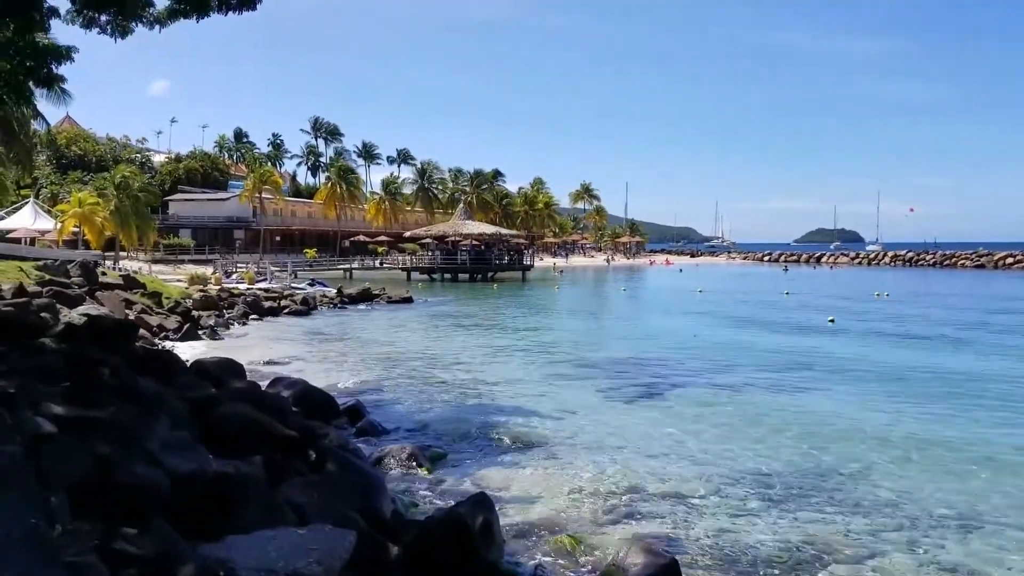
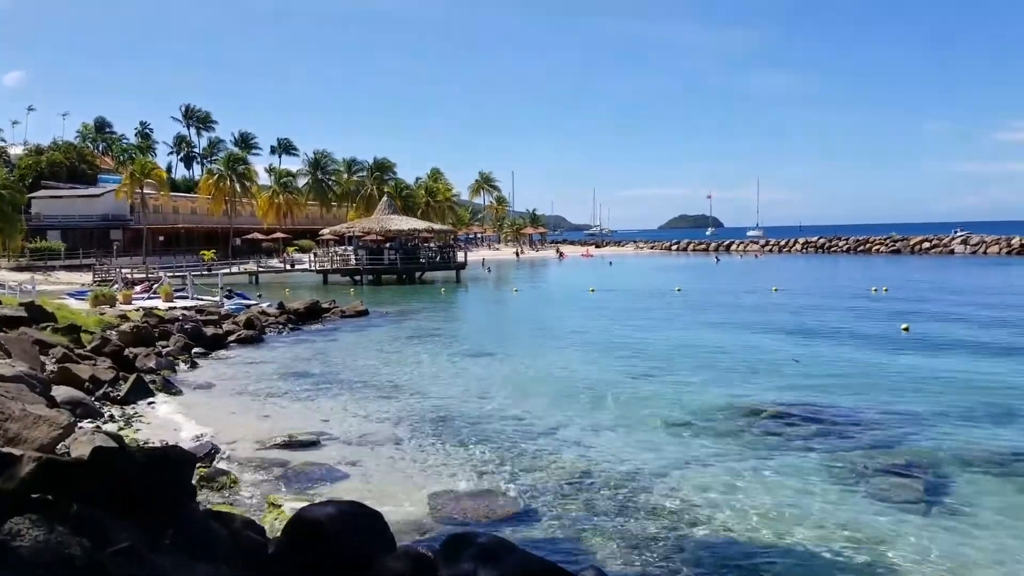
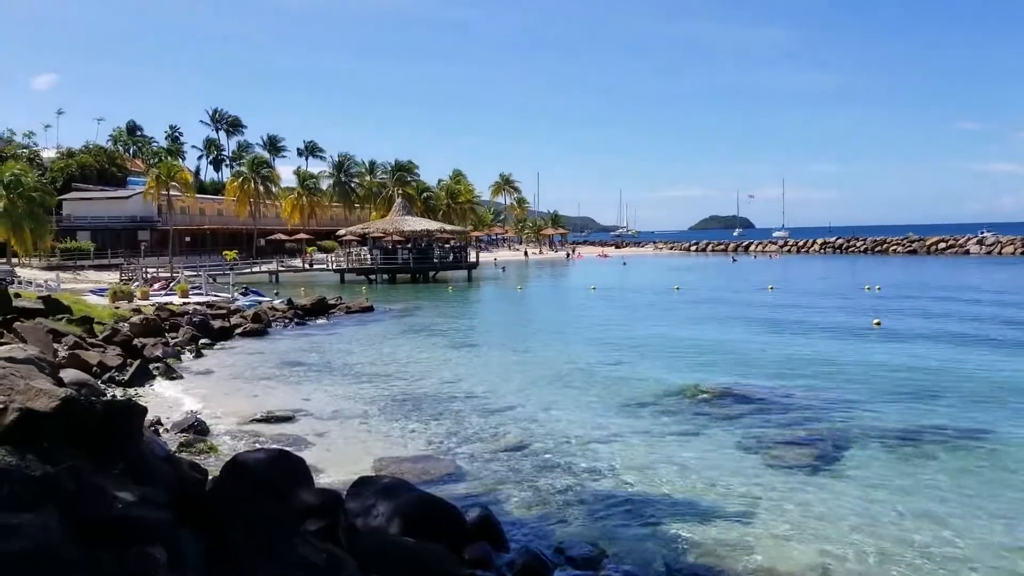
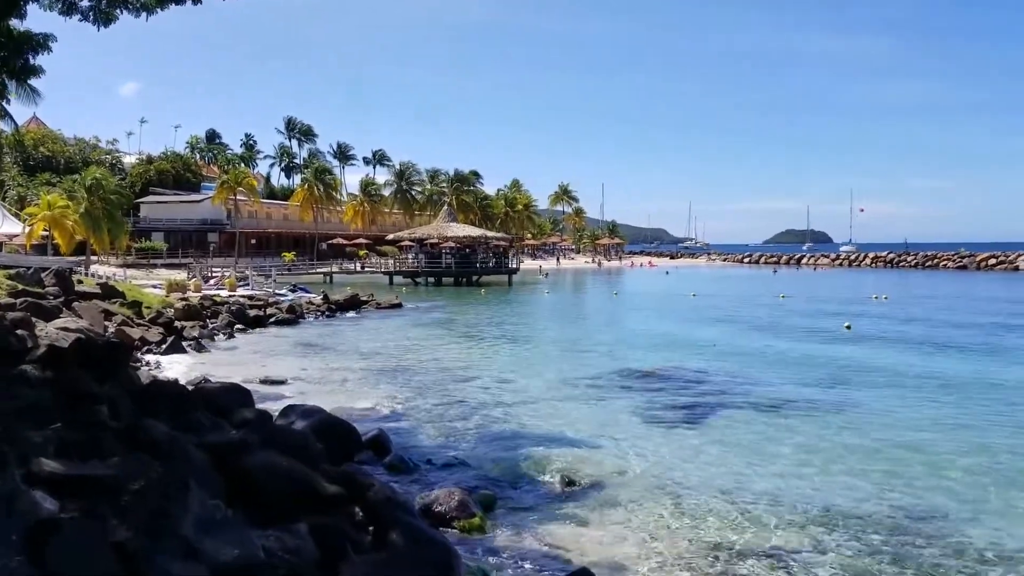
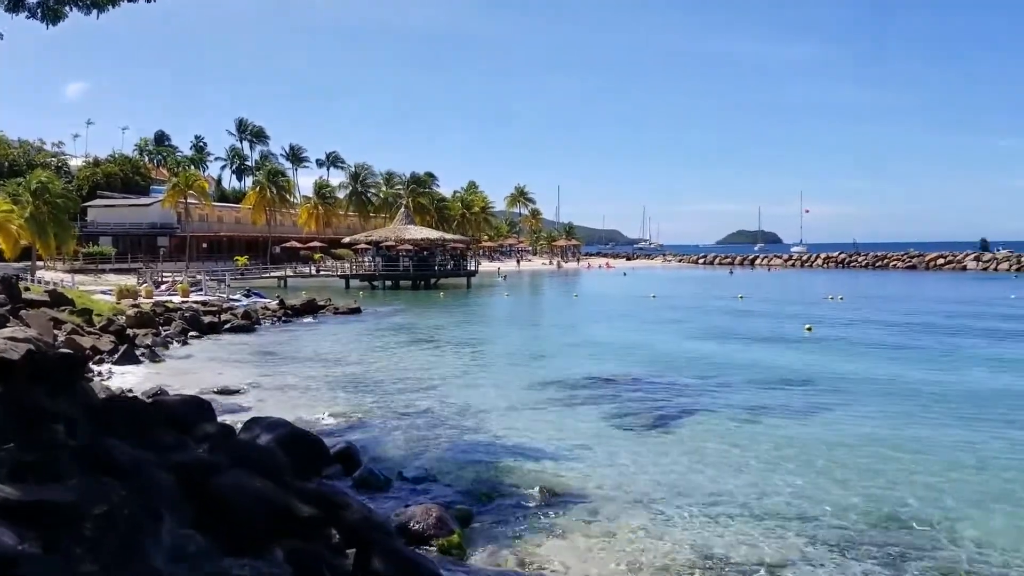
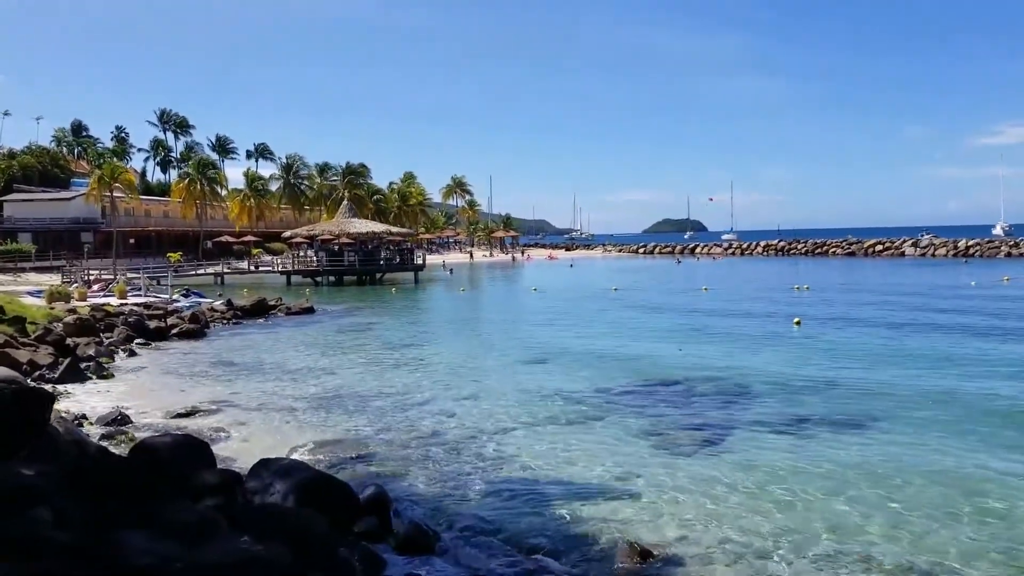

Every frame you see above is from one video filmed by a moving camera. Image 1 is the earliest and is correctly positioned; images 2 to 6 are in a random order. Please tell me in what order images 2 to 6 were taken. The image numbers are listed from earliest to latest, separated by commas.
4, 5, 6, 3, 2
